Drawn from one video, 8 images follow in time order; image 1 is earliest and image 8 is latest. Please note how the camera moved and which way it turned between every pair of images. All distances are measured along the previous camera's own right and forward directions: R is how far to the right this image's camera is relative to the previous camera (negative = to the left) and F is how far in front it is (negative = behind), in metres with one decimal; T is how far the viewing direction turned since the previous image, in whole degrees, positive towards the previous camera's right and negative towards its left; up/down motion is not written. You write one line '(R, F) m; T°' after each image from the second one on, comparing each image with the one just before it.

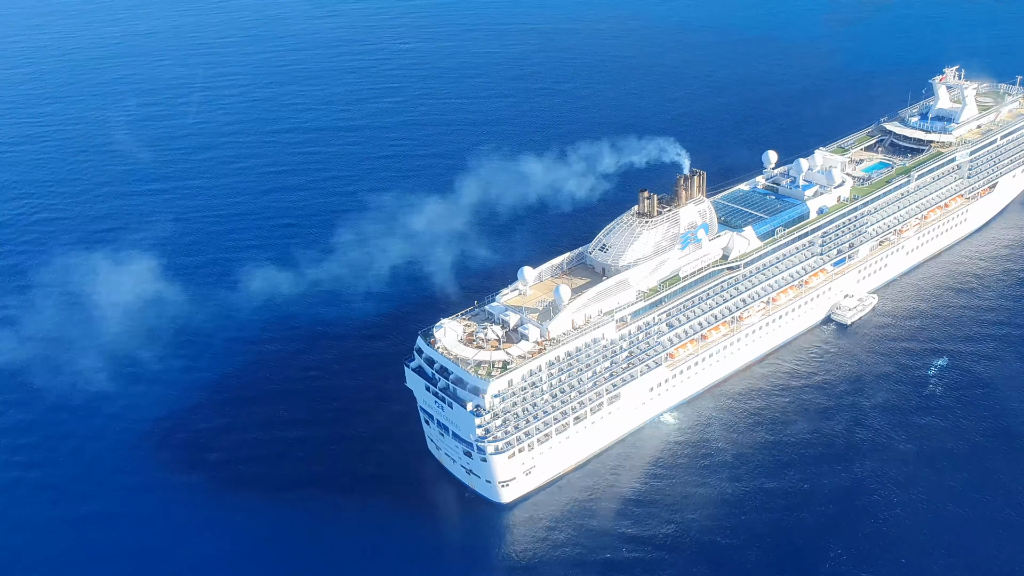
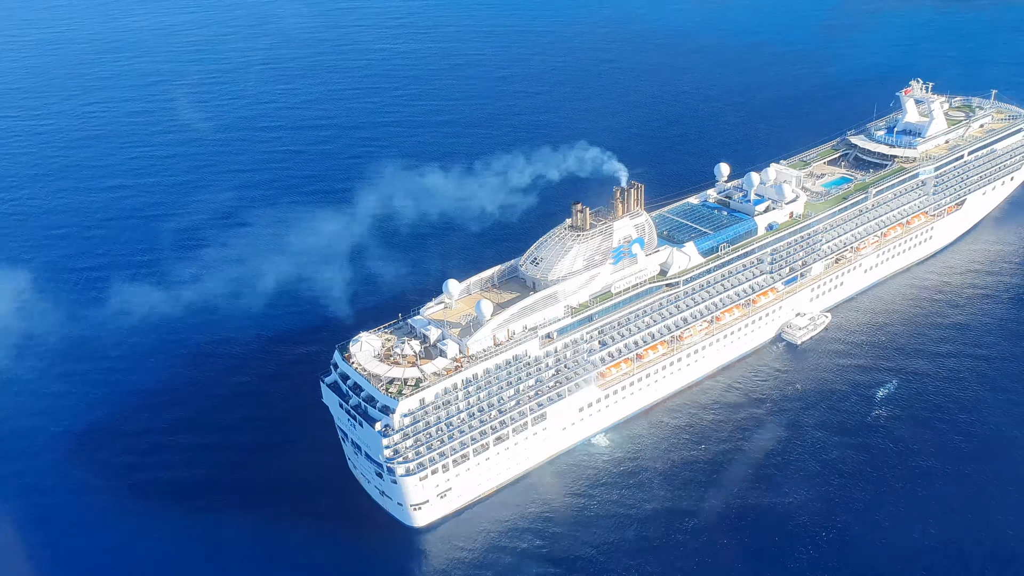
(+7.0, +3.2) m; -1°
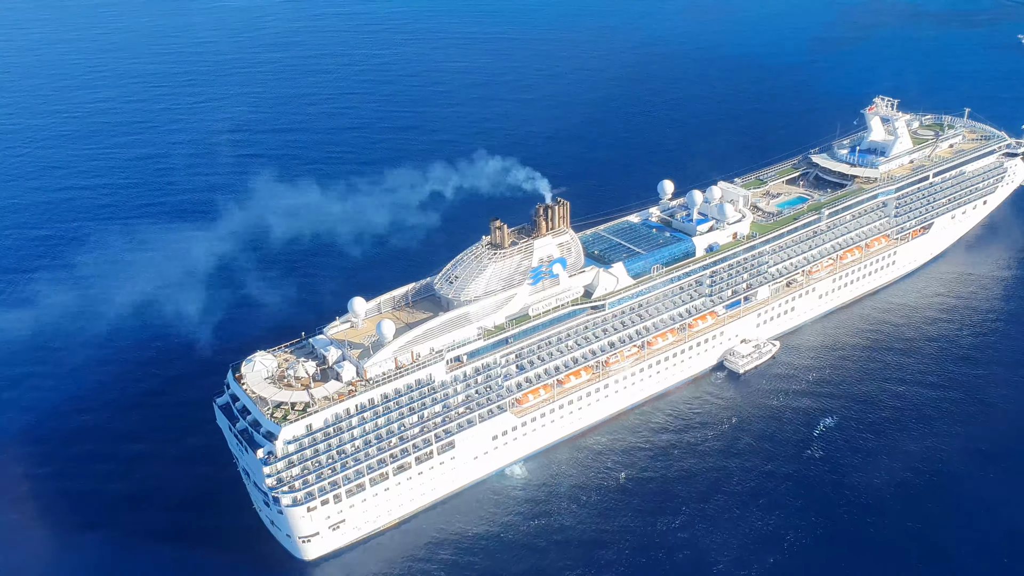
(+8.5, +4.4) m; -1°
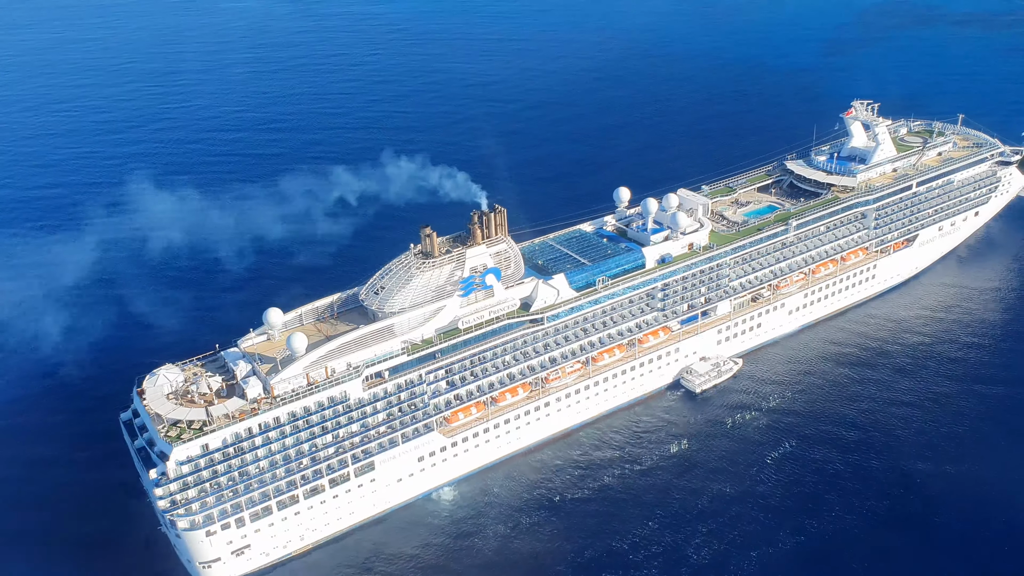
(+7.7, +4.7) m; -2°
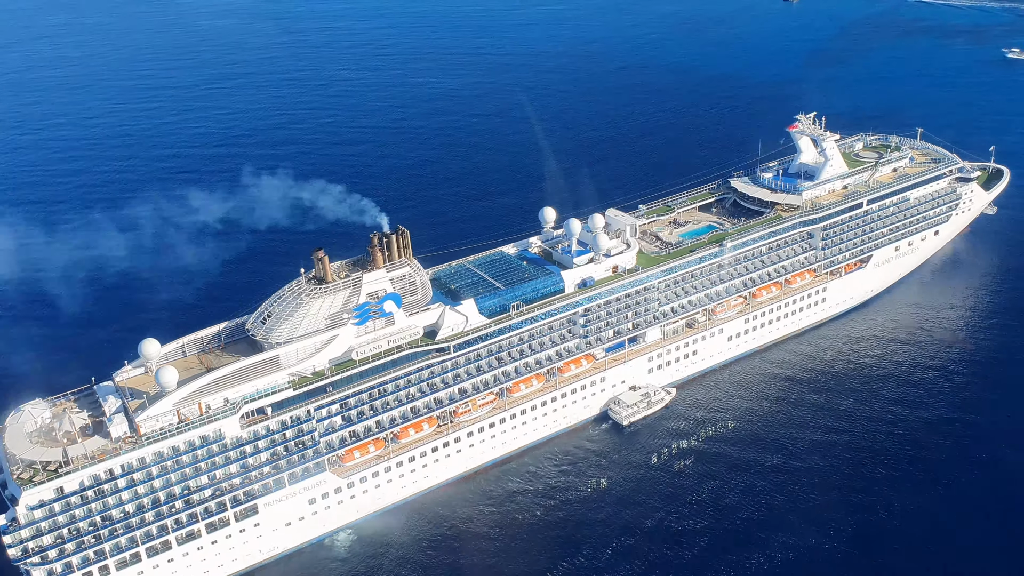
(+7.8, +4.8) m; -1°
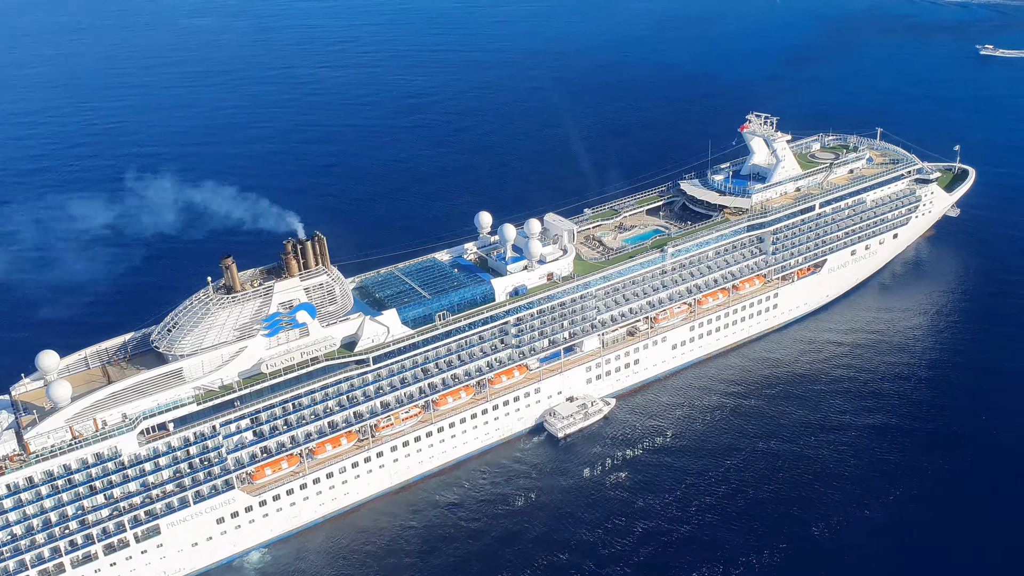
(+5.4, +2.9) m; 0°
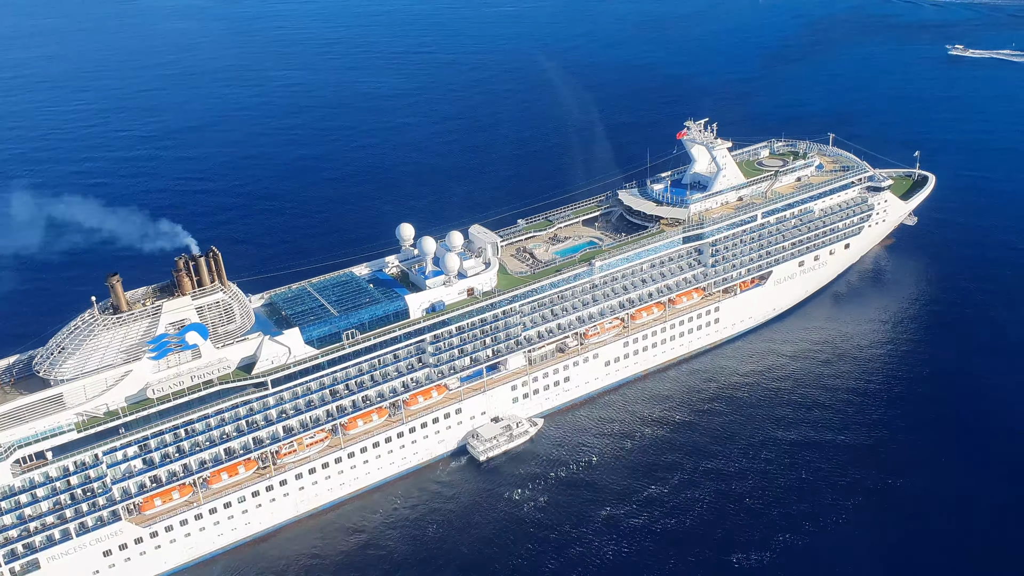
(+6.2, +3.4) m; 0°
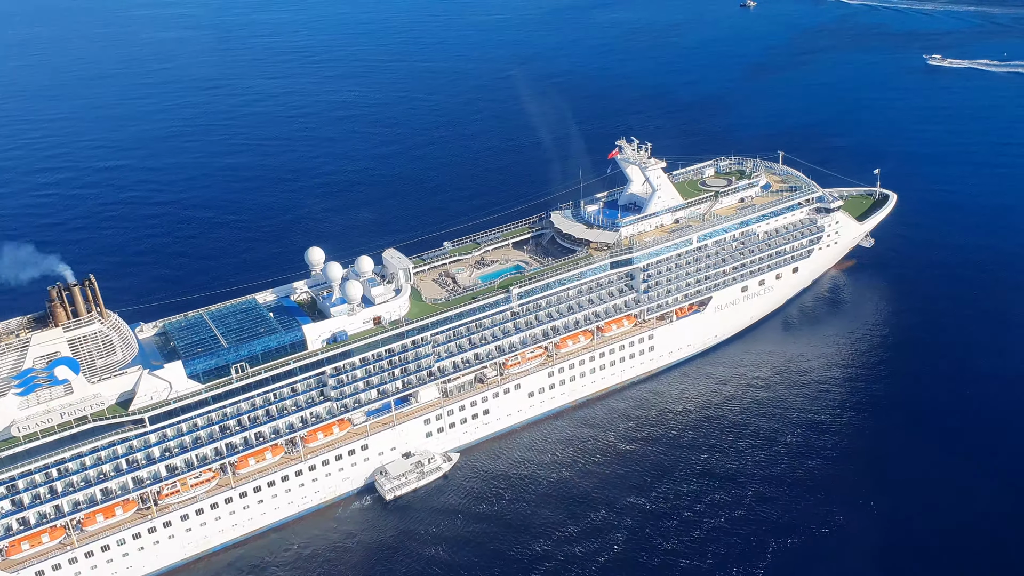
(+7.1, +3.6) m; -1°
